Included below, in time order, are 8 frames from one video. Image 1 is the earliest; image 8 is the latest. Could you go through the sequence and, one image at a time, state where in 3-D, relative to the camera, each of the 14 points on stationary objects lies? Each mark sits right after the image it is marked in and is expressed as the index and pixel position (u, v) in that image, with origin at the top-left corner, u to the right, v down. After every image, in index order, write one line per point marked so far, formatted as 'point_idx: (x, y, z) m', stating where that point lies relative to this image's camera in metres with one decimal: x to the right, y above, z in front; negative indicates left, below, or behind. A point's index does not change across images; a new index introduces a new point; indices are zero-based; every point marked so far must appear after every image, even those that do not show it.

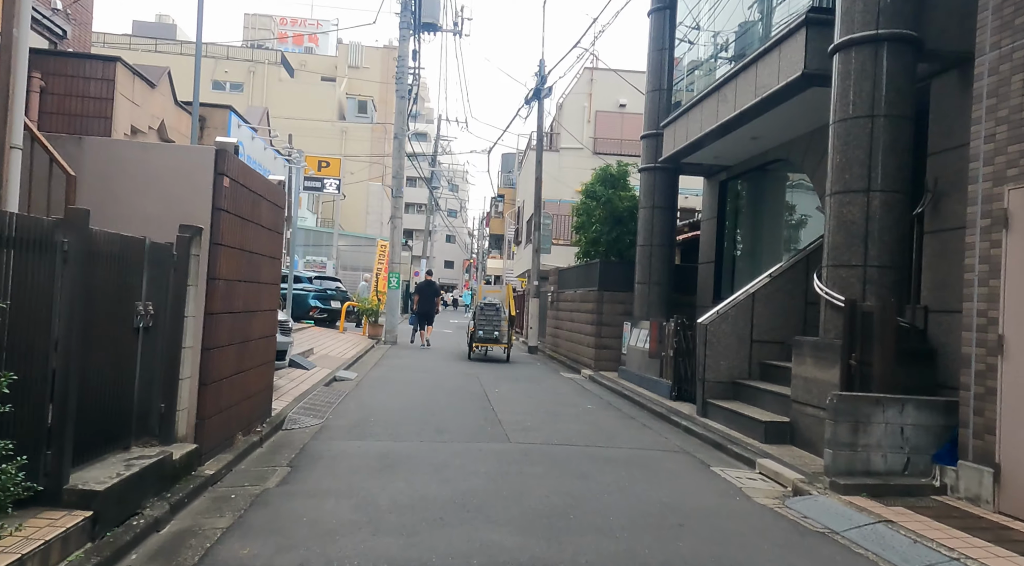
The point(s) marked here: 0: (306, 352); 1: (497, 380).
0: (-3.8, -1.3, +12.8) m
1: (-0.3, -1.7, +12.0) m
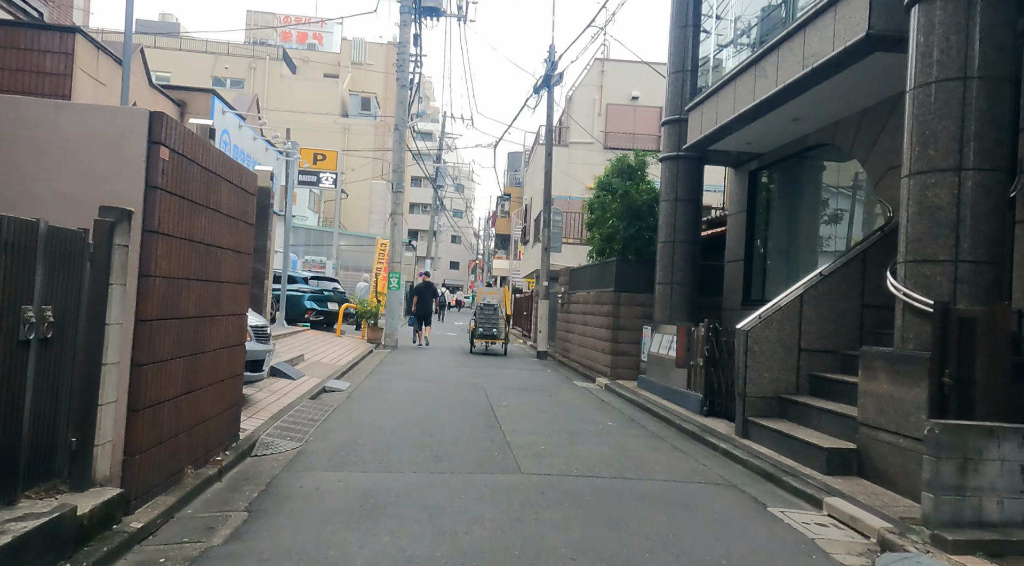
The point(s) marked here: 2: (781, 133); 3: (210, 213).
0: (-3.7, -1.3, +11.6) m
1: (-0.1, -1.7, +10.9) m
2: (+3.9, +2.2, +9.9) m
3: (-2.3, +0.5, +5.2) m
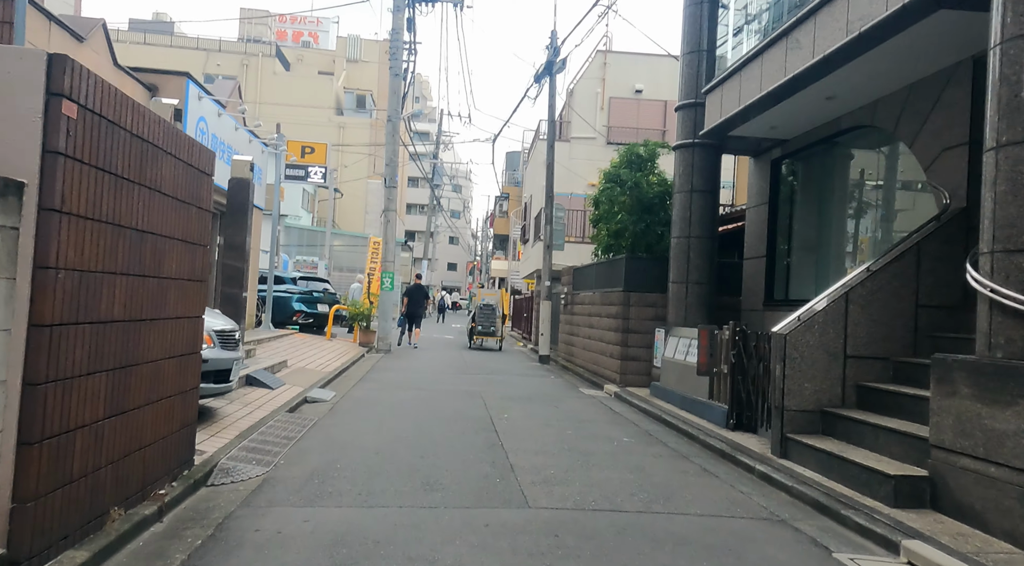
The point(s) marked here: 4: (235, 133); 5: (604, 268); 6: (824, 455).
0: (-3.7, -1.3, +10.7) m
1: (-0.1, -1.7, +9.9) m
2: (+3.9, +2.2, +9.0) m
3: (-2.3, +0.6, +4.3) m
4: (-5.5, +2.9, +13.5) m
5: (+1.8, +0.3, +13.4) m
6: (+2.6, -1.5, +5.9) m
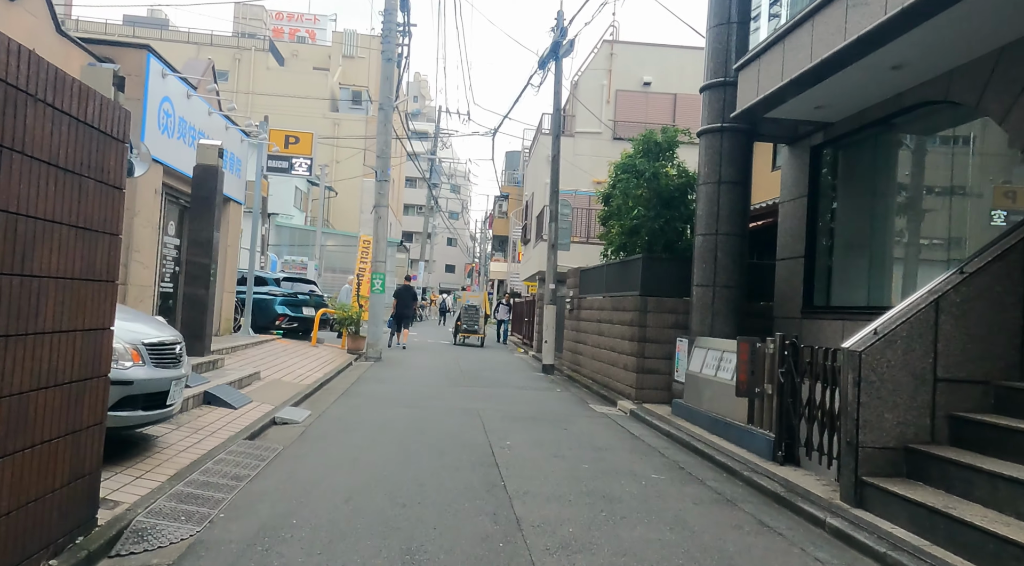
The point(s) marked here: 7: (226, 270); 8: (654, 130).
0: (-3.6, -1.3, +9.3) m
1: (-0.1, -1.7, +8.6) m
2: (+3.9, +2.1, +7.7) m
3: (-2.2, +0.6, +2.9) m
4: (-5.4, +2.9, +12.2) m
5: (+1.8, +0.2, +12.0) m
6: (+2.7, -1.5, +4.5) m
7: (-6.0, +0.3, +14.5) m
8: (+2.4, +2.6, +11.5) m
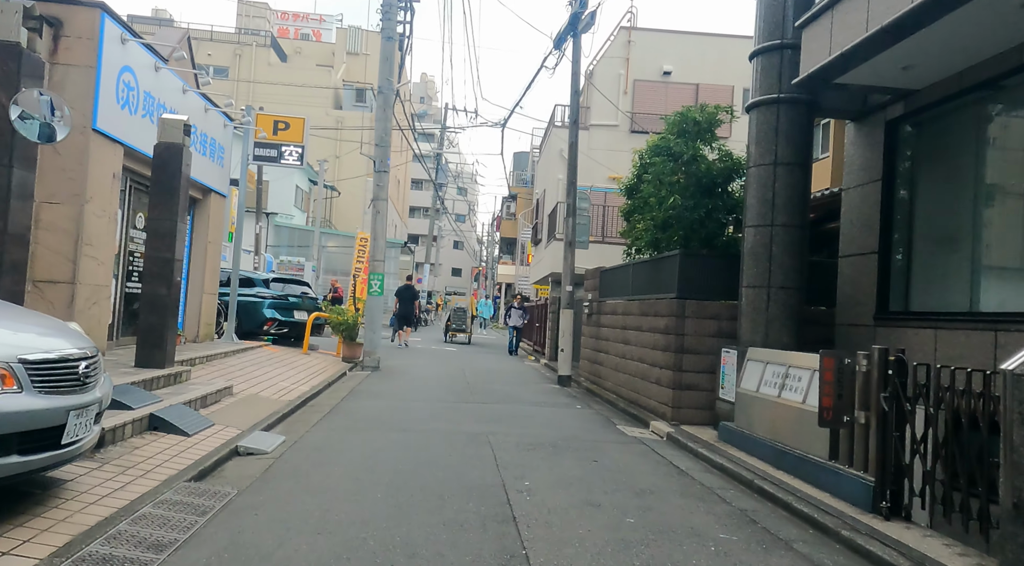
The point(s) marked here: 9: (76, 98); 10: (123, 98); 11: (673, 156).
0: (-3.4, -1.3, +7.8) m
1: (+0.1, -1.7, +7.1) m
2: (+4.1, +2.1, +6.1) m
3: (-2.1, +0.6, +1.5) m
4: (-5.2, +2.9, +10.7) m
5: (+2.0, +0.2, +10.5) m
6: (+2.8, -1.5, +3.0) m
7: (-5.7, +0.3, +13.0) m
8: (+2.6, +2.5, +10.0) m
9: (-5.3, +2.2, +8.4) m
10: (-5.1, +2.4, +9.1) m
11: (+2.2, +1.7, +9.5) m
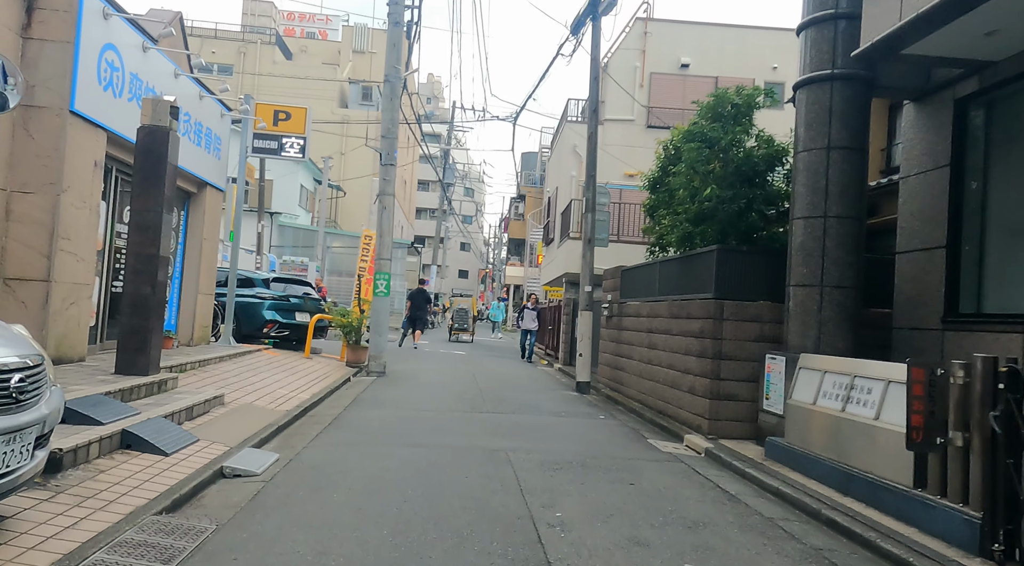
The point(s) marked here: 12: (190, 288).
0: (-3.2, -1.3, +7.0) m
1: (+0.3, -1.7, +6.2) m
2: (+4.3, +2.2, +5.3) m
3: (-1.9, +0.7, +0.6) m
4: (-4.9, +2.9, +9.9) m
5: (+2.3, +0.2, +9.6) m
6: (+3.0, -1.4, +2.1) m
7: (-5.5, +0.3, +12.2) m
8: (+2.8, +2.5, +9.1) m
9: (-5.0, +2.3, +7.6) m
10: (-4.9, +2.5, +8.3) m
11: (+2.5, +1.8, +8.7) m
12: (-5.6, -0.1, +12.0) m
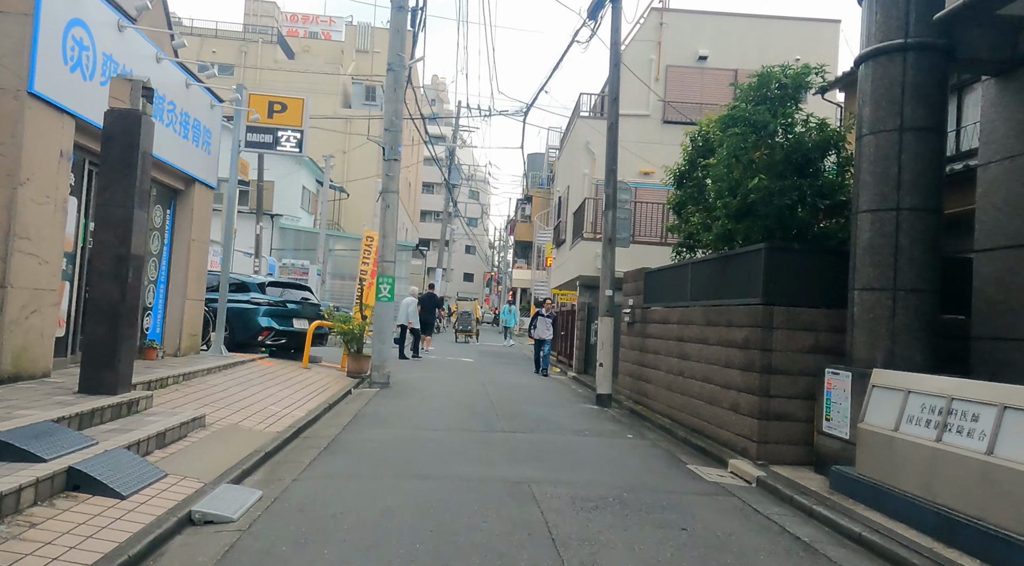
0: (-3.0, -1.3, +6.0) m
1: (+0.5, -1.7, +5.2) m
2: (+4.5, +2.1, +4.3) m
3: (-1.7, +0.6, -0.3) m
4: (-4.7, +2.9, +9.0) m
5: (+2.5, +0.2, +8.7) m
6: (+3.2, -1.4, +1.1) m
7: (-5.2, +0.2, +11.3) m
8: (+3.0, +2.5, +8.1) m
9: (-4.9, +2.2, +6.7) m
10: (-4.7, +2.4, +7.3) m
11: (+2.7, +1.7, +7.7) m
12: (-5.4, -0.2, +11.1) m
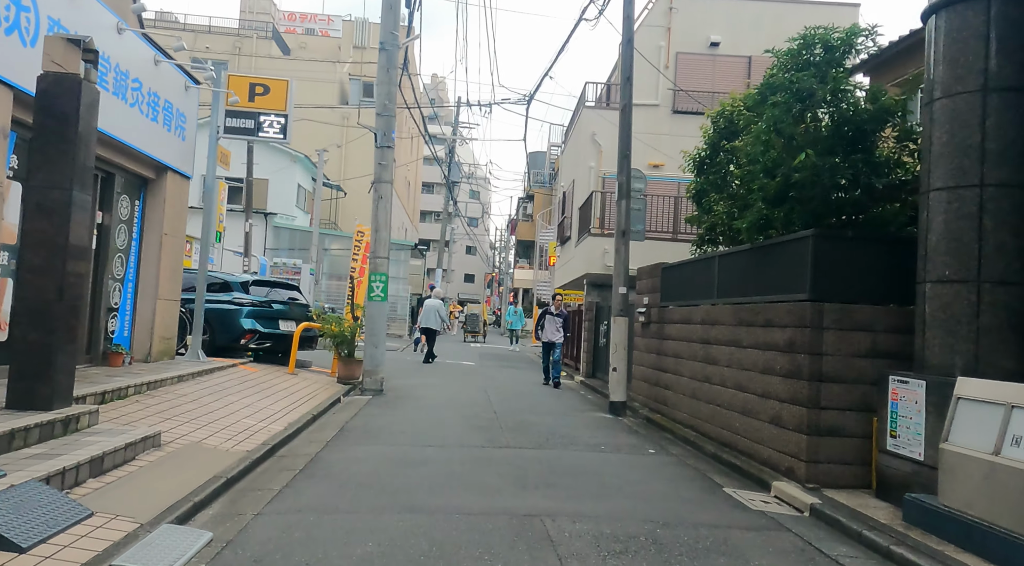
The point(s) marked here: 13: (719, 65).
0: (-3.0, -1.3, +5.0) m
1: (+0.6, -1.7, +4.2) m
2: (+4.6, +2.2, +3.2) m
3: (-1.7, +0.7, -1.4) m
4: (-4.7, +2.9, +8.0) m
5: (+2.5, +0.3, +7.6) m
6: (+3.2, -1.4, +0.1) m
7: (-5.2, +0.2, +10.3) m
8: (+3.1, +2.6, +7.1) m
9: (-4.8, +2.2, +5.7) m
10: (-4.6, +2.4, +6.3) m
11: (+2.7, +1.8, +6.7) m
12: (-5.3, -0.1, +10.0) m
13: (+5.7, +5.9, +18.8) m
